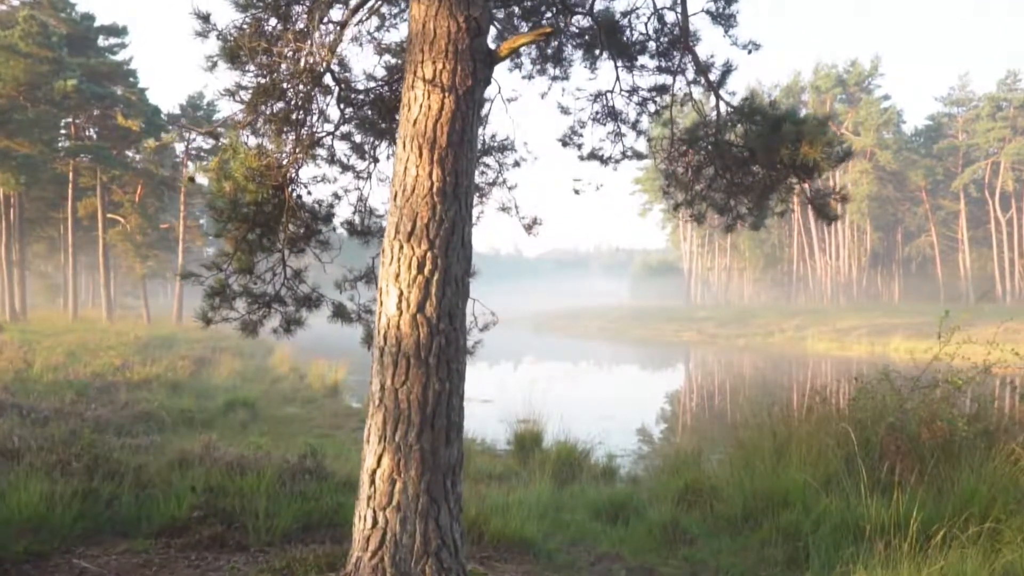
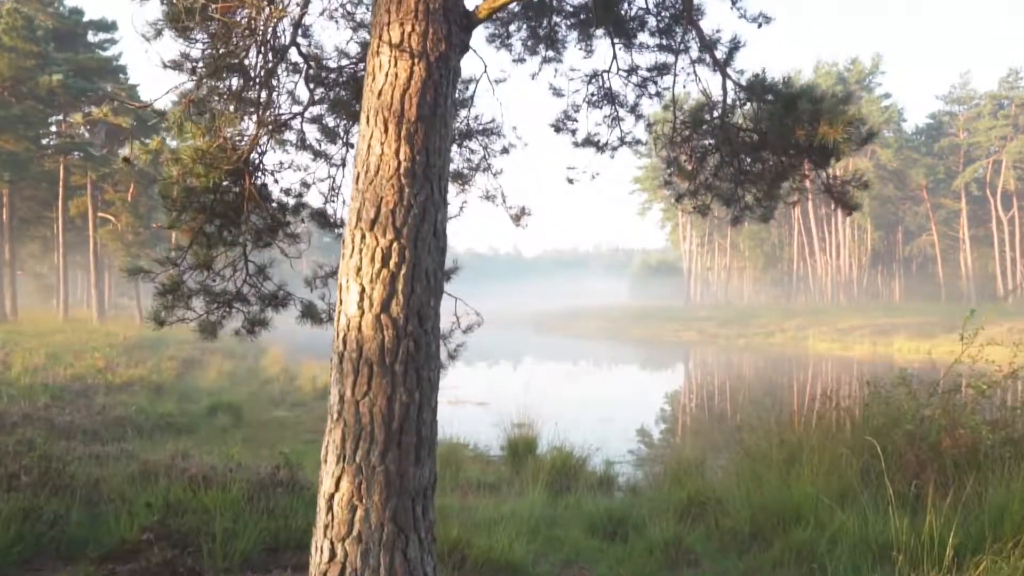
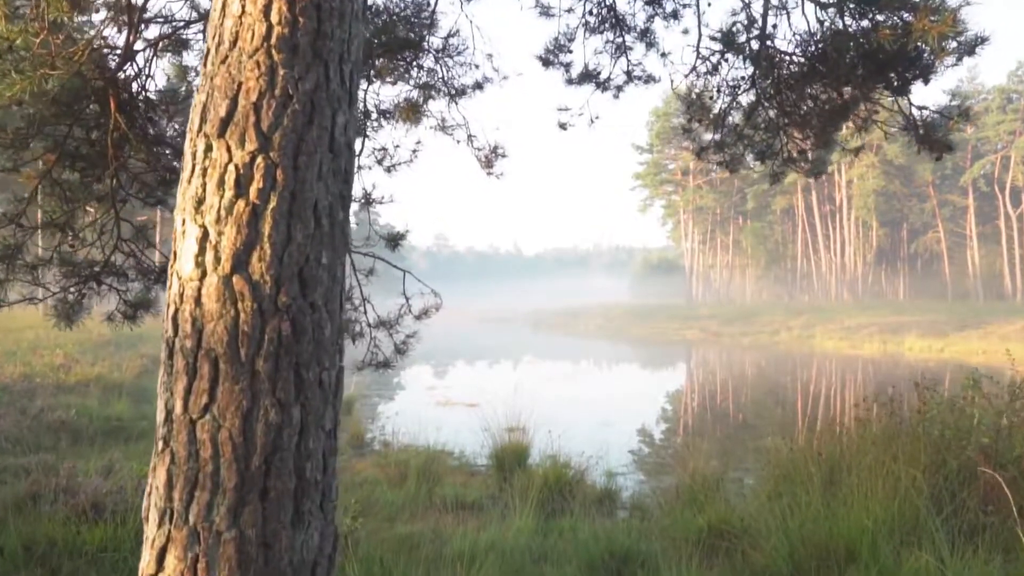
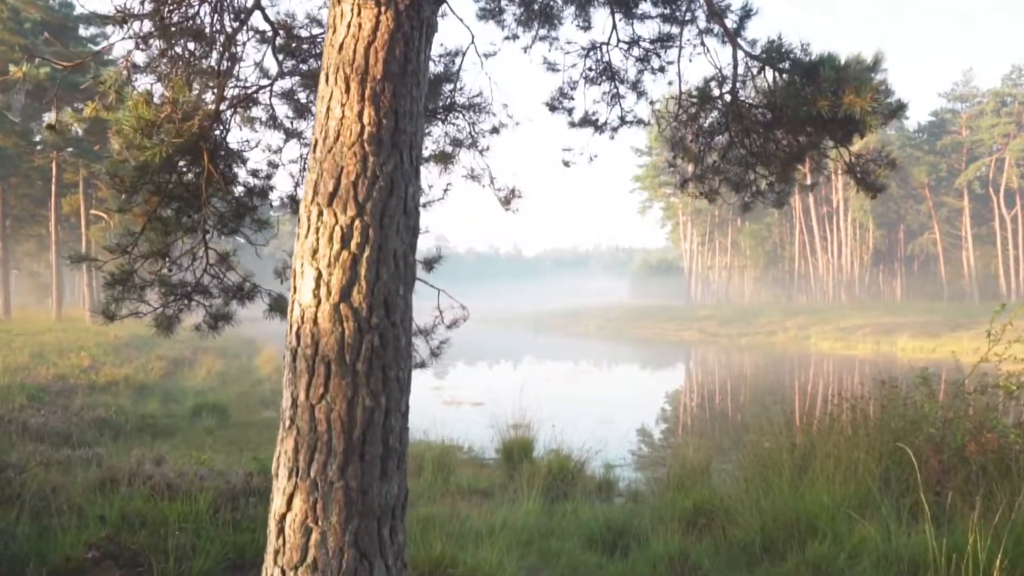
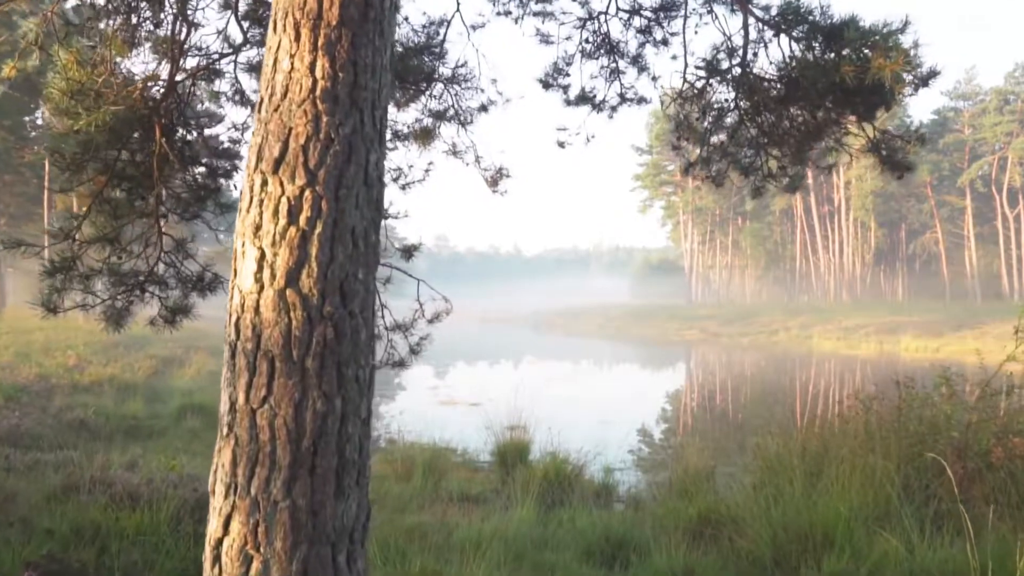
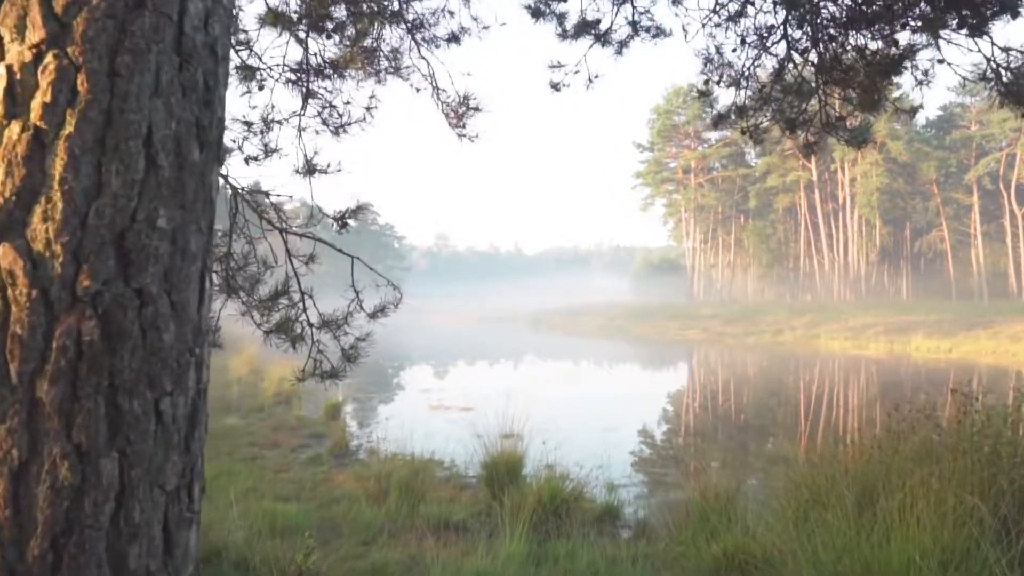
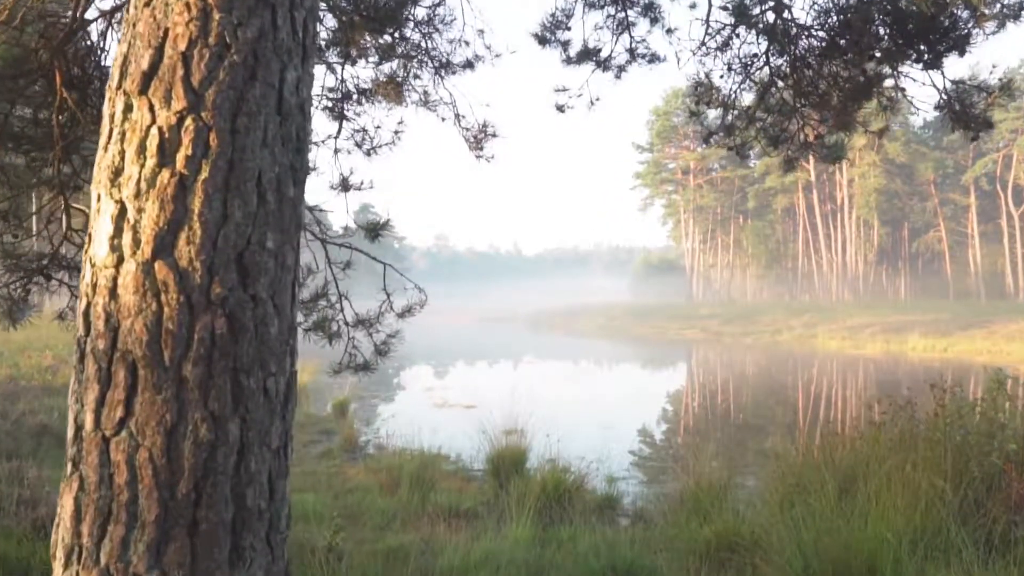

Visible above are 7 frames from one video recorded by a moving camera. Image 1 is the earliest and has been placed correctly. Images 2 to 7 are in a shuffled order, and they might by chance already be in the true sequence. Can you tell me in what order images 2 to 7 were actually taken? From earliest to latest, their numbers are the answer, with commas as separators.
2, 4, 5, 3, 7, 6
